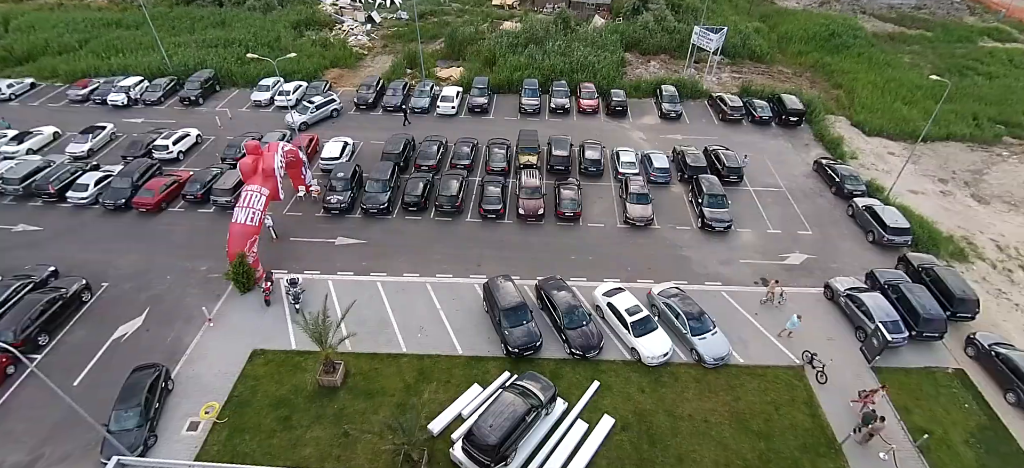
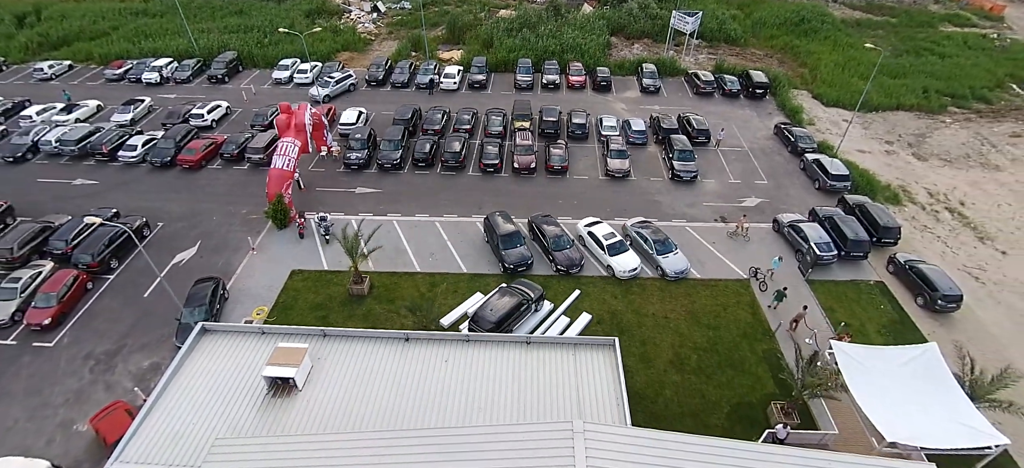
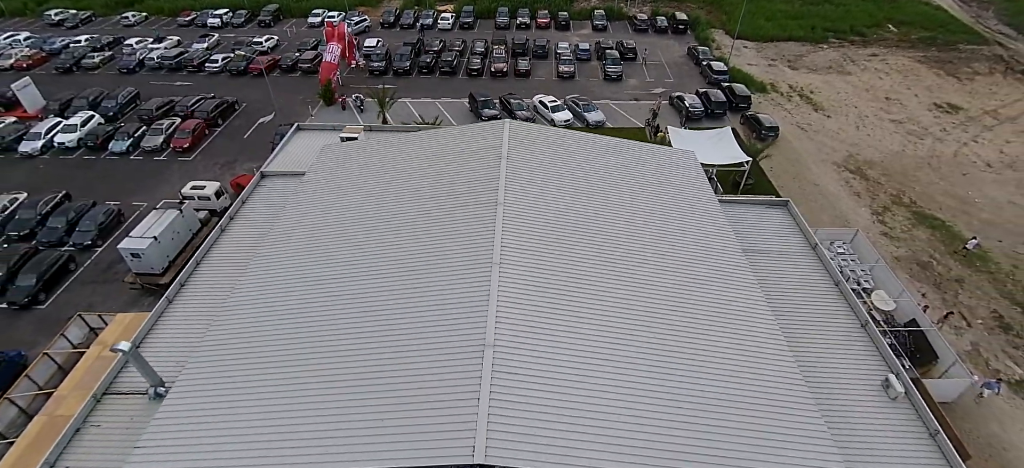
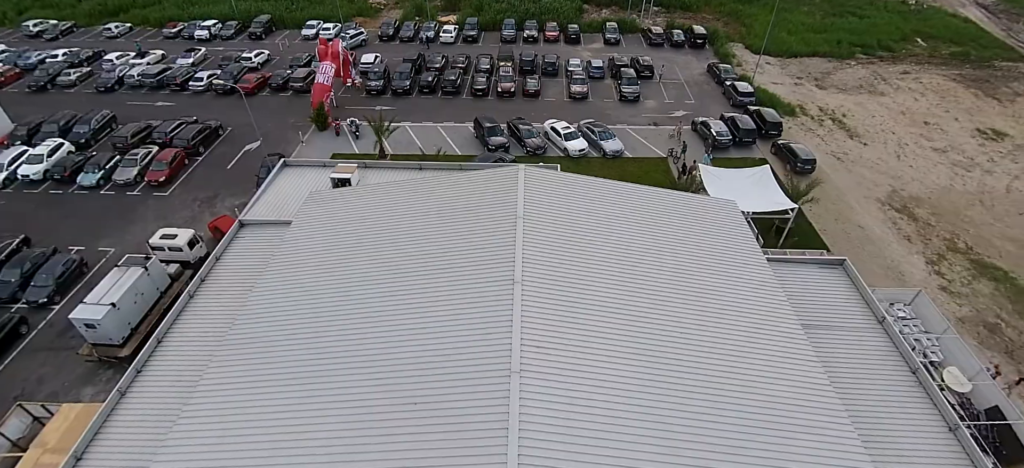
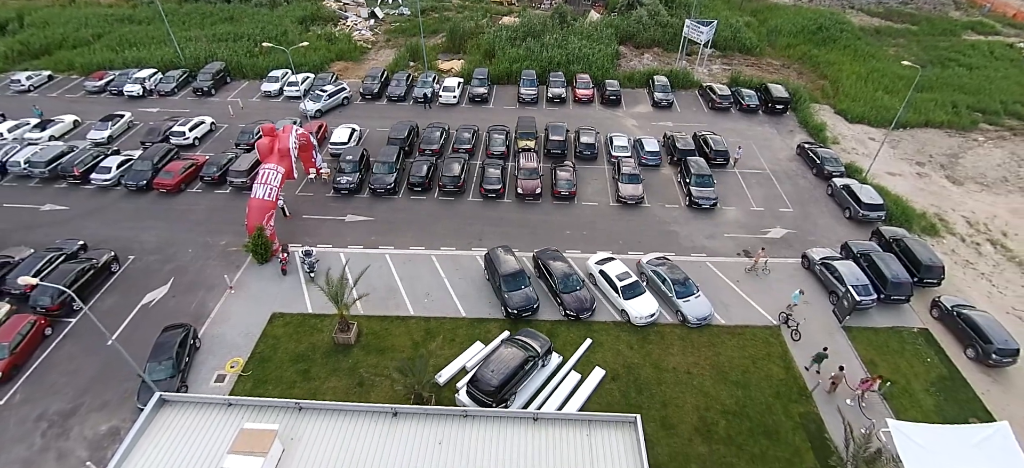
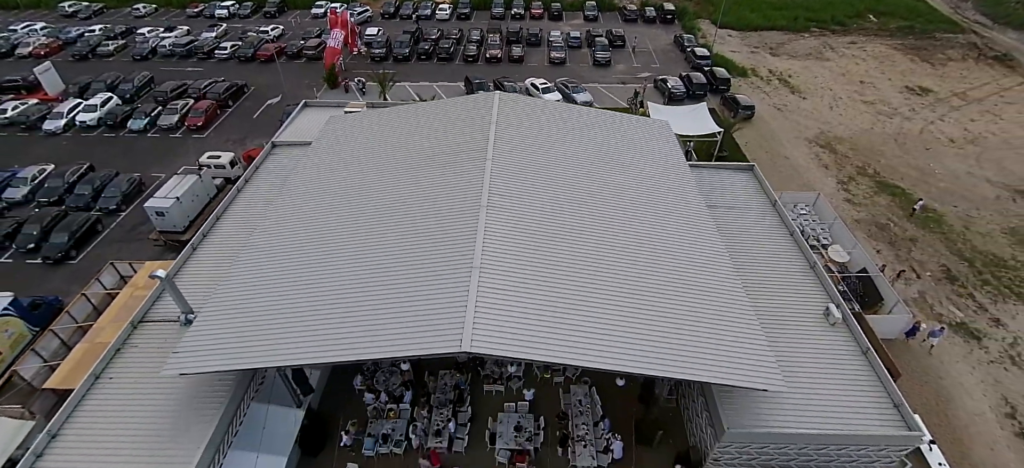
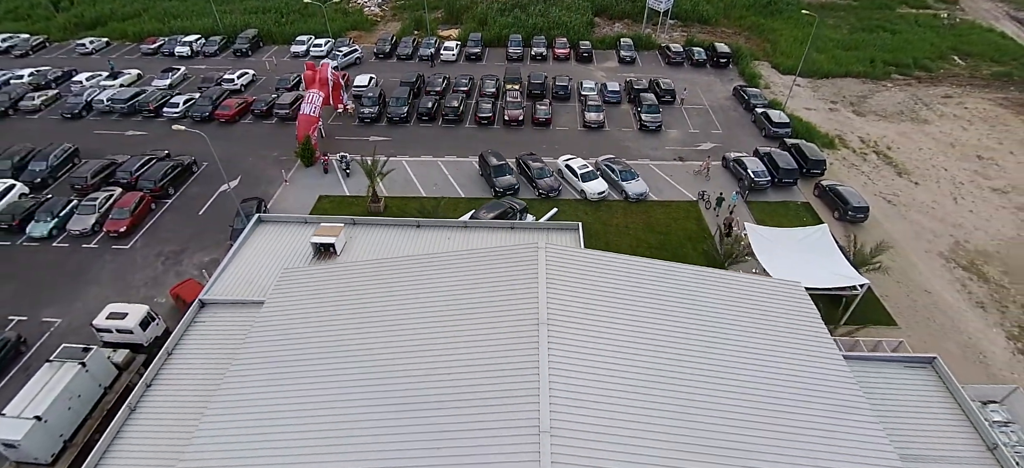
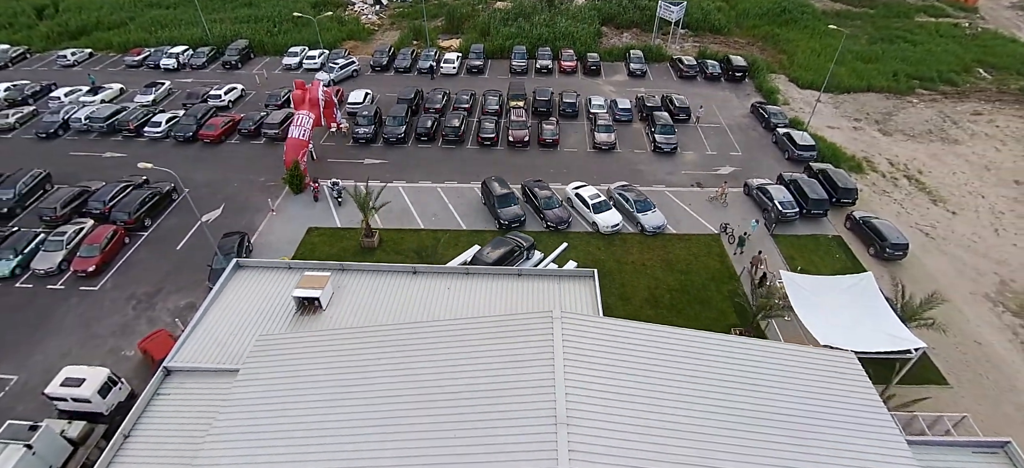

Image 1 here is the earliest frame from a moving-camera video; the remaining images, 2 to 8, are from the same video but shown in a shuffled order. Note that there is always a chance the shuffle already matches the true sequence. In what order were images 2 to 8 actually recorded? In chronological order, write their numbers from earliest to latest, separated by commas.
5, 2, 8, 7, 4, 3, 6
